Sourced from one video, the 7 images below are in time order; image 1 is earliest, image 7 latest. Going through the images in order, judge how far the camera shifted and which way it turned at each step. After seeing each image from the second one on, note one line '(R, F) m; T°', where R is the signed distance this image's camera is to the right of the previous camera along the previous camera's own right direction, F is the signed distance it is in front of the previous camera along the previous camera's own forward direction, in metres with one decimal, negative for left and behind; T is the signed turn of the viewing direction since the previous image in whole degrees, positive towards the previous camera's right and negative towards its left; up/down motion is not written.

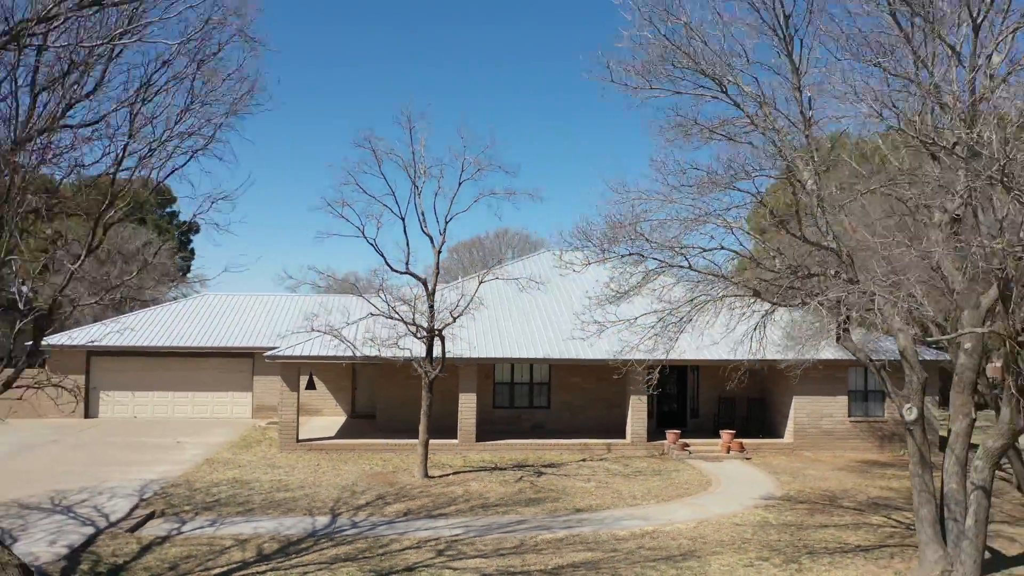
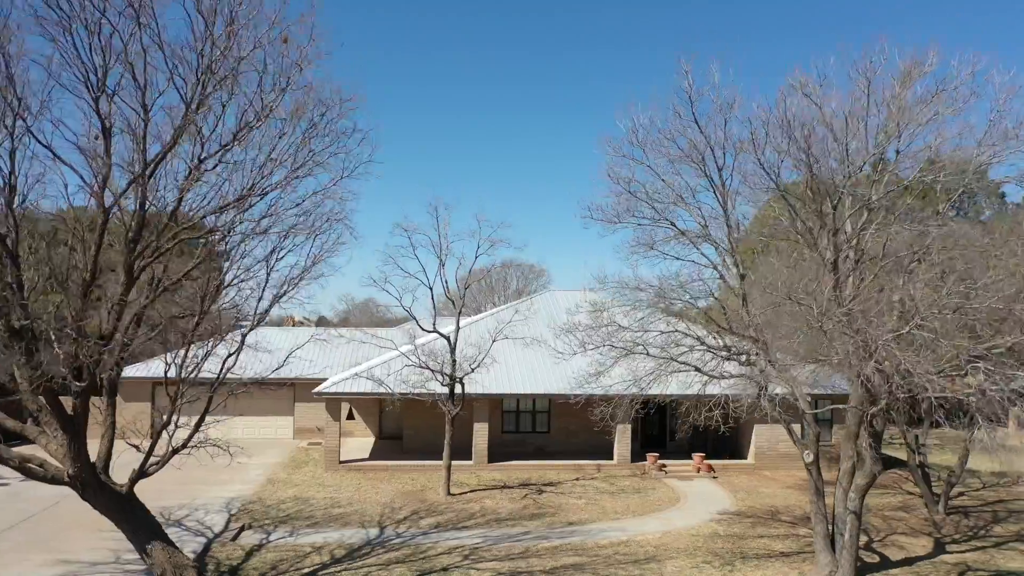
(-0.1, -2.9) m; 0°
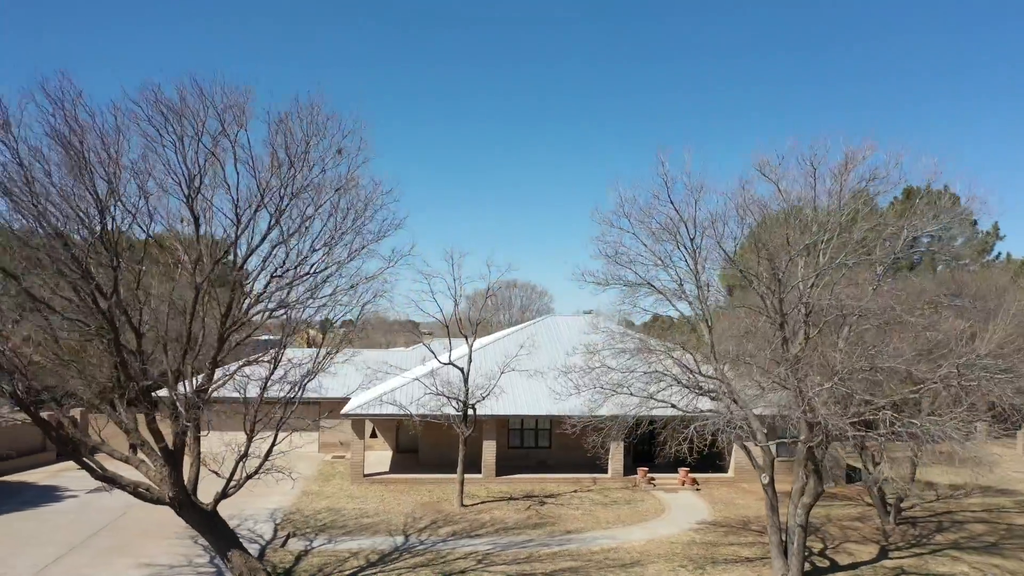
(-0.1, -2.1) m; 0°
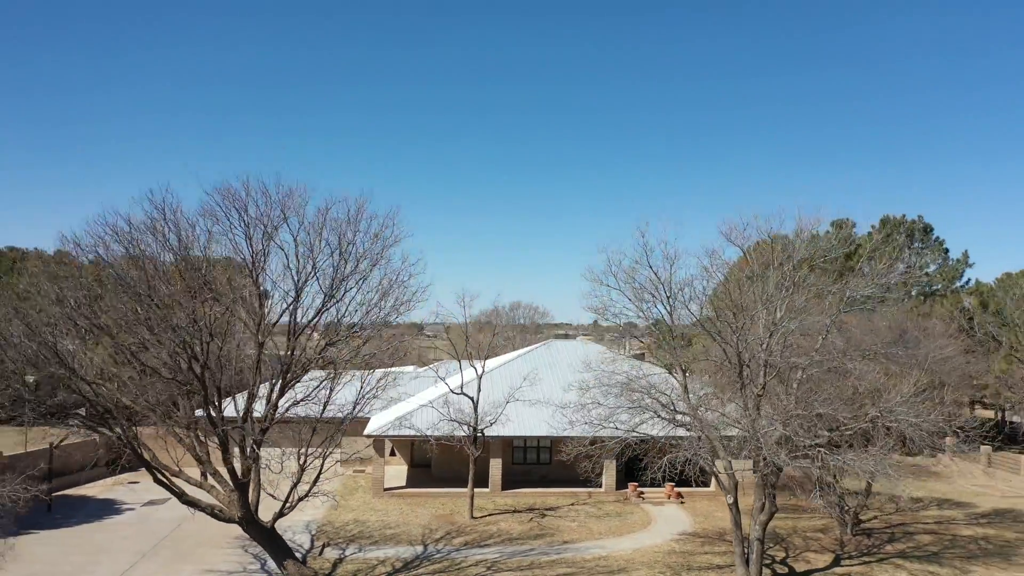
(0.0, -2.3) m; 0°
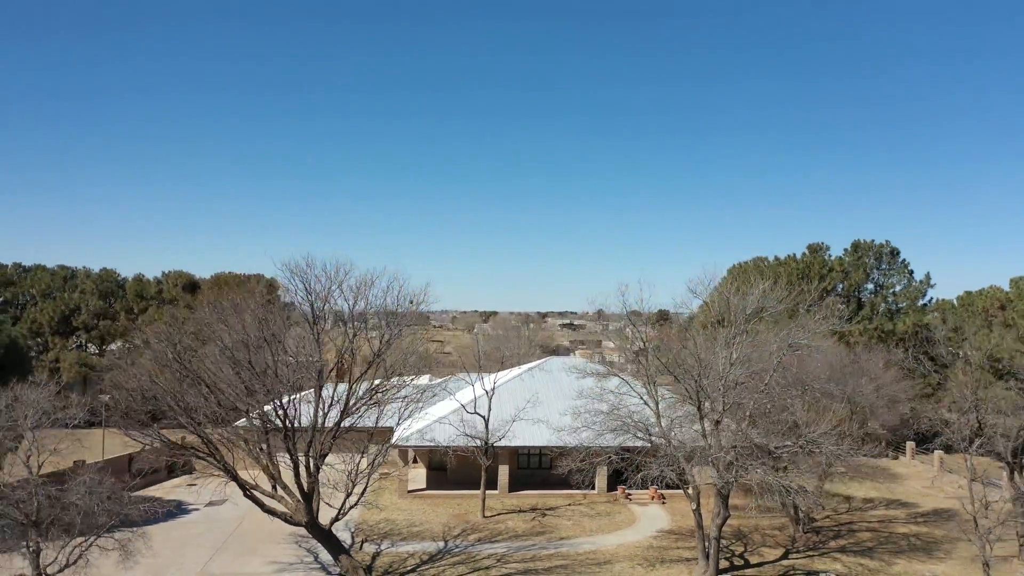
(0.0, -3.4) m; 0°
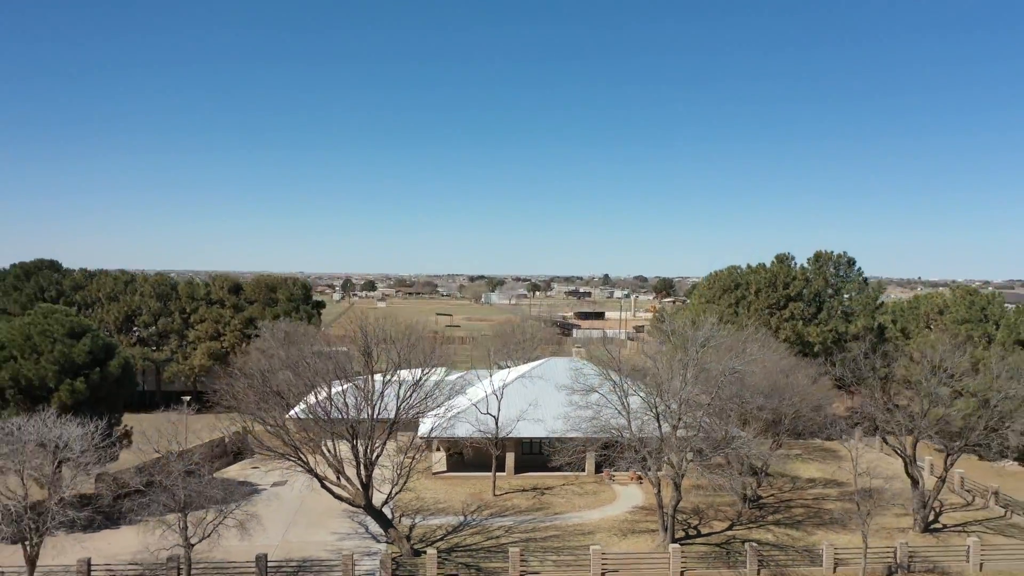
(+0.1, -5.2) m; -1°
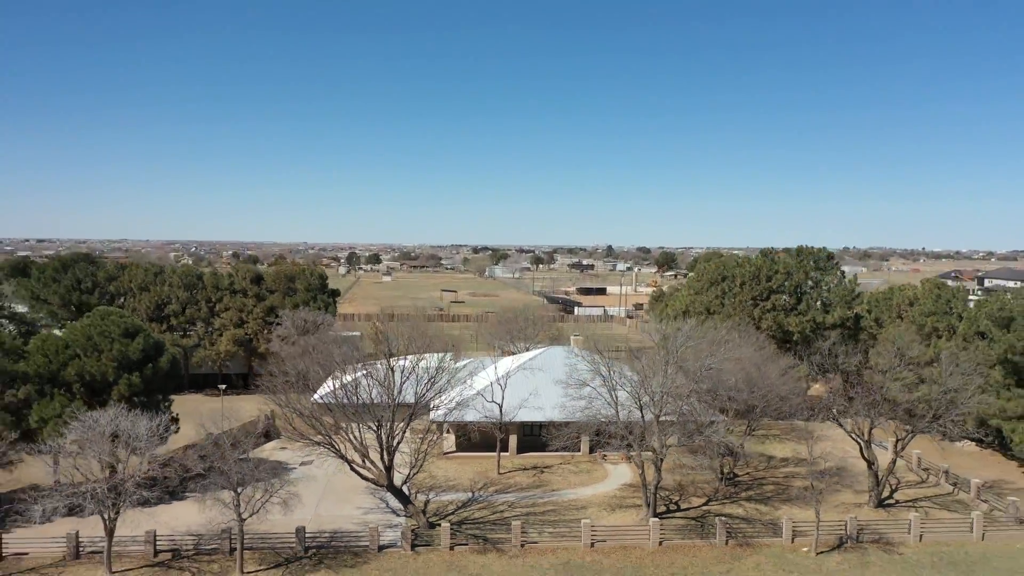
(+0.1, -3.1) m; 0°
